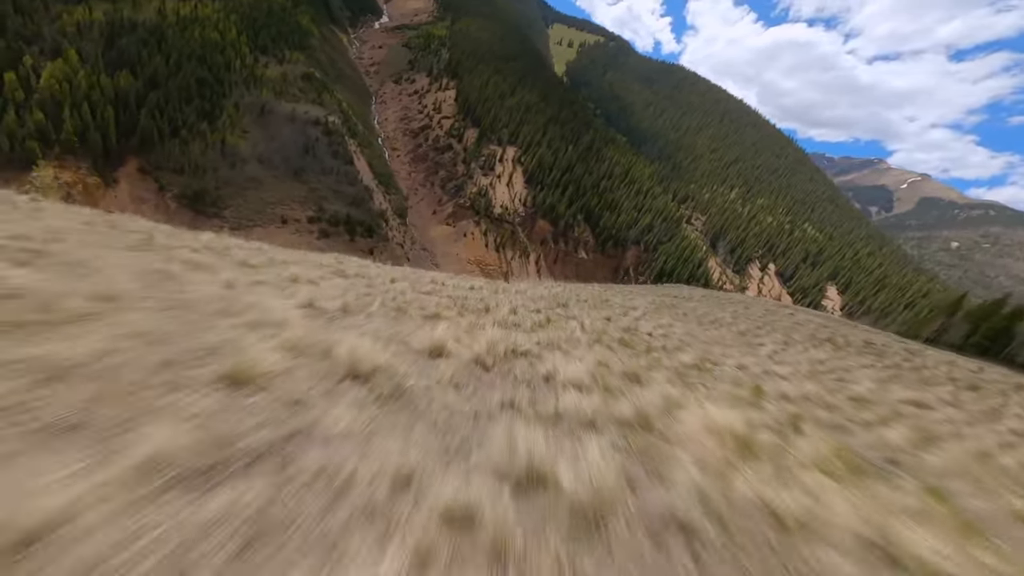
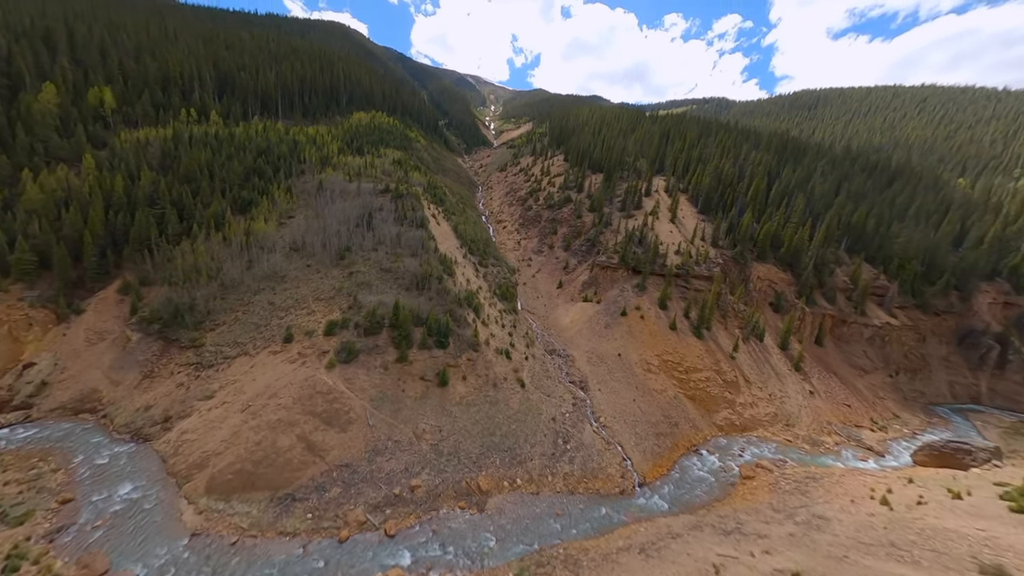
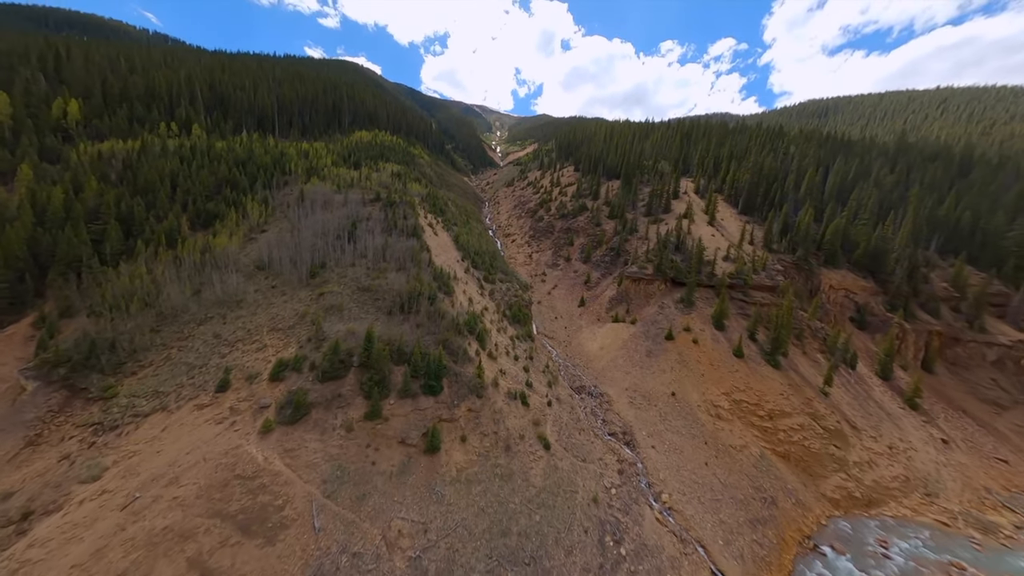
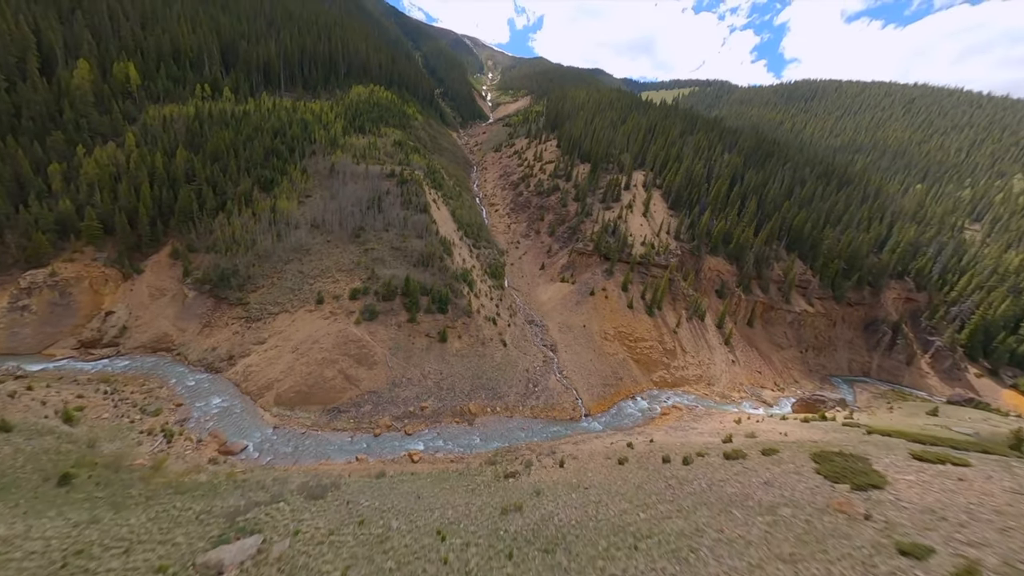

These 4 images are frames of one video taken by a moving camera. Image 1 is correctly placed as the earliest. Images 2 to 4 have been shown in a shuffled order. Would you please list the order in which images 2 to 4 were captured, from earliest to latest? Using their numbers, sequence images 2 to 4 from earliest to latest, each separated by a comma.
4, 2, 3
